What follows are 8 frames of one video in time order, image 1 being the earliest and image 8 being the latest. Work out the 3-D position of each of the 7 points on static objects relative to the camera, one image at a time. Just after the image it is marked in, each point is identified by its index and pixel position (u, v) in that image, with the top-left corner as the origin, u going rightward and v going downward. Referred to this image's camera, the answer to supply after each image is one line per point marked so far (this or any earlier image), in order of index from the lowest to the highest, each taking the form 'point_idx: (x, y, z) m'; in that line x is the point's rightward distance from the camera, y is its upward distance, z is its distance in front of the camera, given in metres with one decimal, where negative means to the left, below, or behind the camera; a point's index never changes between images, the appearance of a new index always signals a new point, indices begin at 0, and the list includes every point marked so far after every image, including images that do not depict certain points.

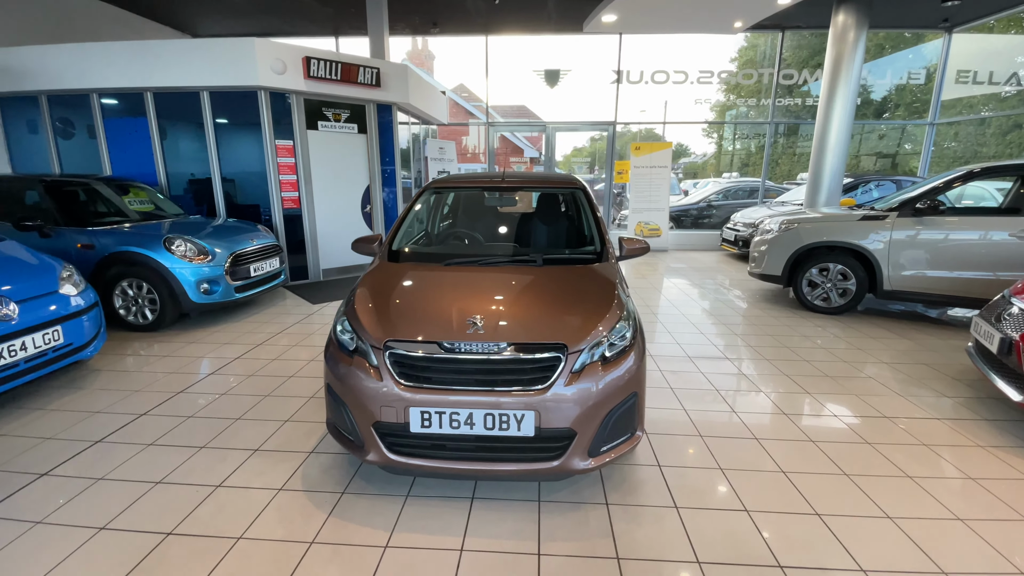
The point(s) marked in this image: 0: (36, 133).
0: (-5.0, +1.7, +5.0) m
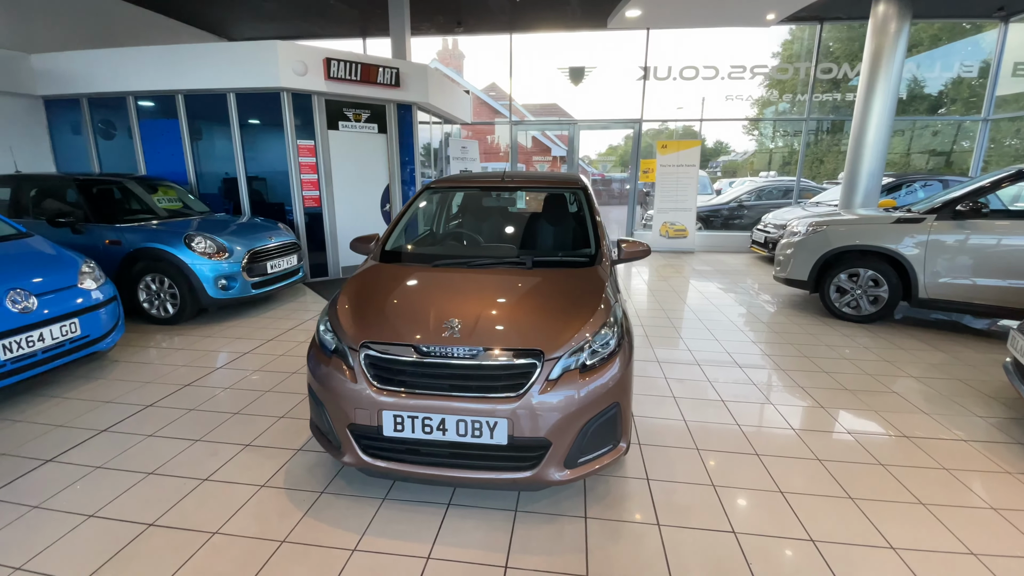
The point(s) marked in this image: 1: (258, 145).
0: (-4.9, +1.7, +5.3) m
1: (-2.8, +1.6, +5.2) m
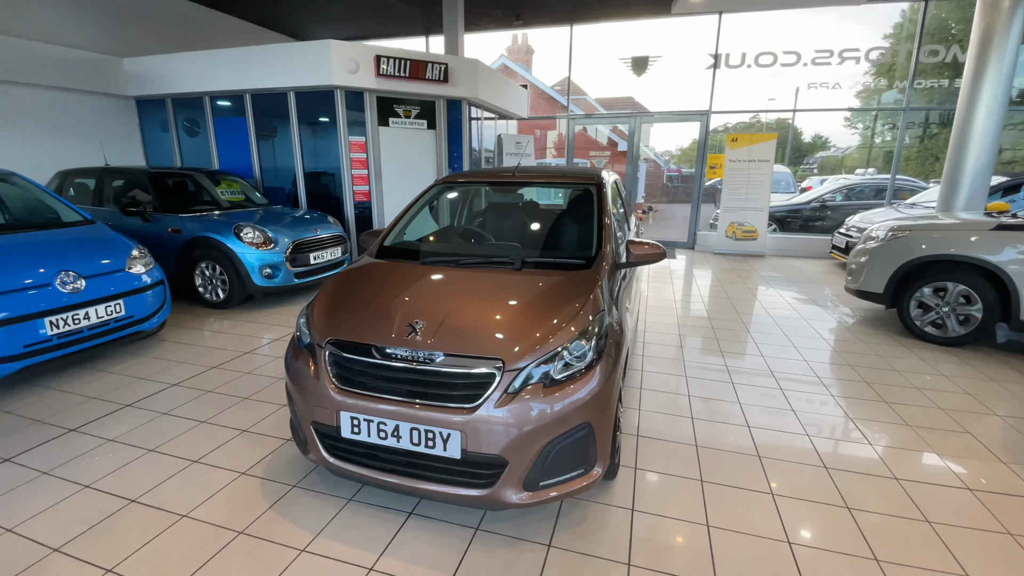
0: (-4.3, +1.9, +5.9) m
1: (-2.3, +1.7, +5.5) m
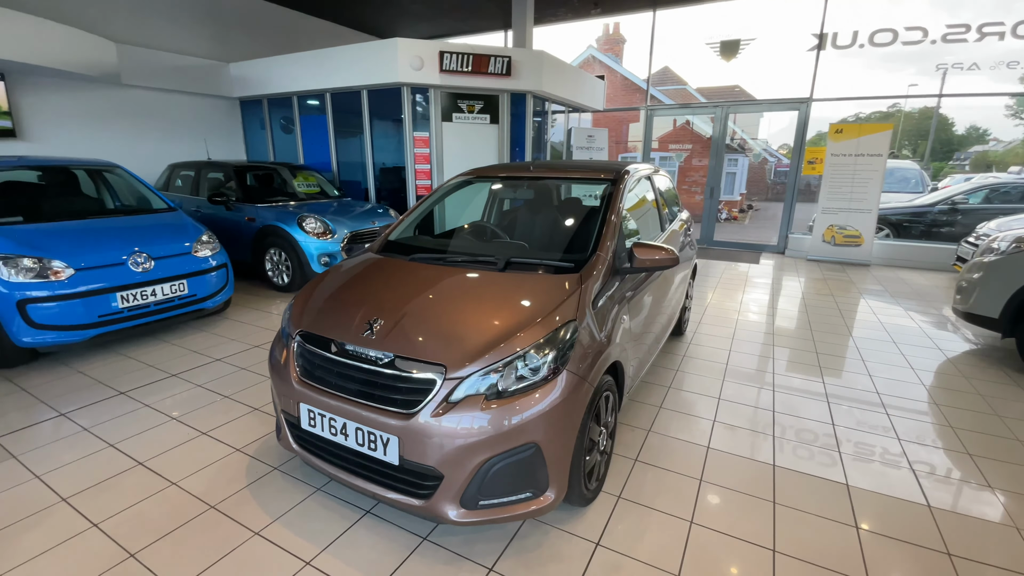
0: (-3.4, +2.2, +6.5) m
1: (-1.5, +1.8, +5.7) m
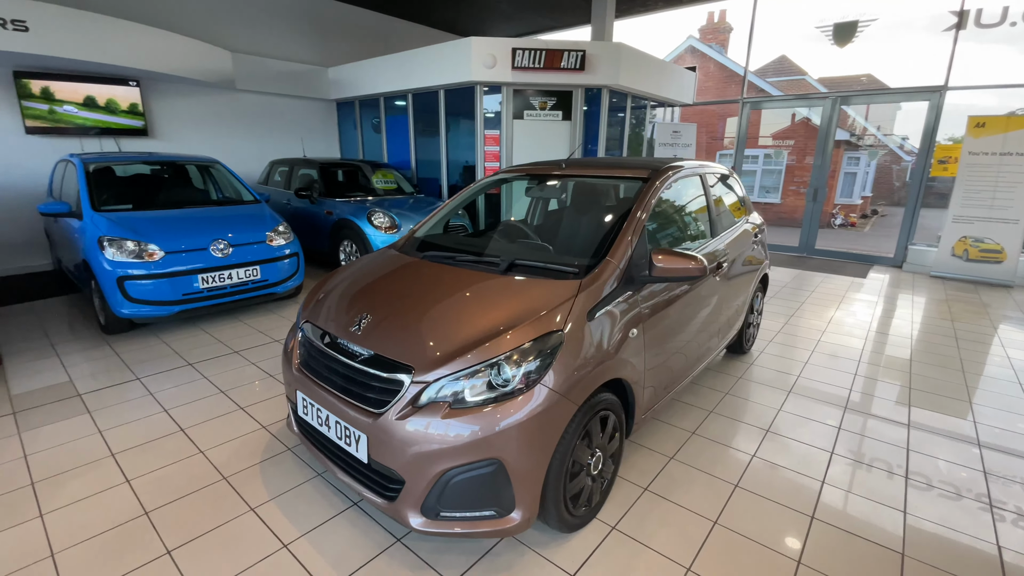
0: (-2.3, +2.4, +7.0) m
1: (-0.7, +1.9, +5.8) m
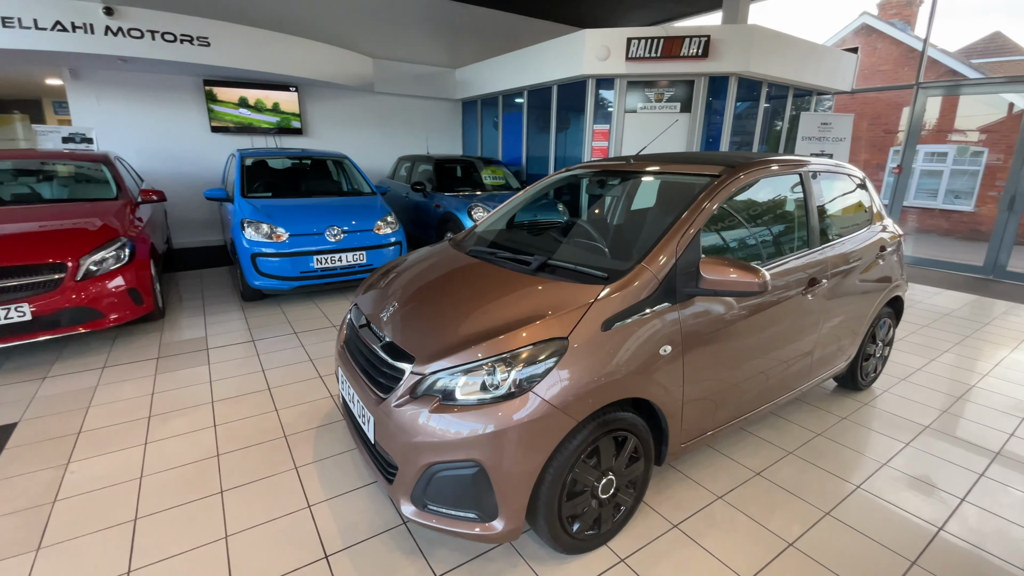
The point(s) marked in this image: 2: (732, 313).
0: (-0.6, +2.5, +7.3) m
1: (+0.7, +1.9, +5.8) m
2: (+0.9, -0.1, +1.9) m
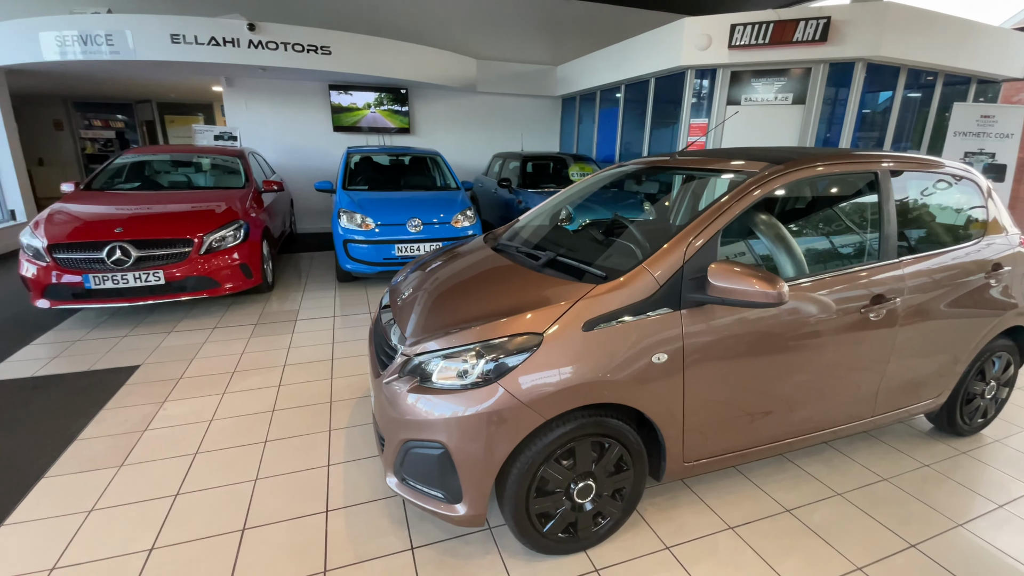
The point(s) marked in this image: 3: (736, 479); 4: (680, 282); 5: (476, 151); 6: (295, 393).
0: (+0.9, +2.5, +7.3) m
1: (+1.7, +1.9, +5.5) m
2: (+0.9, -0.1, +1.7) m
3: (+0.9, -0.8, +2.0) m
4: (+0.6, 0.0, +1.6) m
5: (-0.5, +2.1, +7.3) m
6: (-1.2, -0.6, +2.6) m
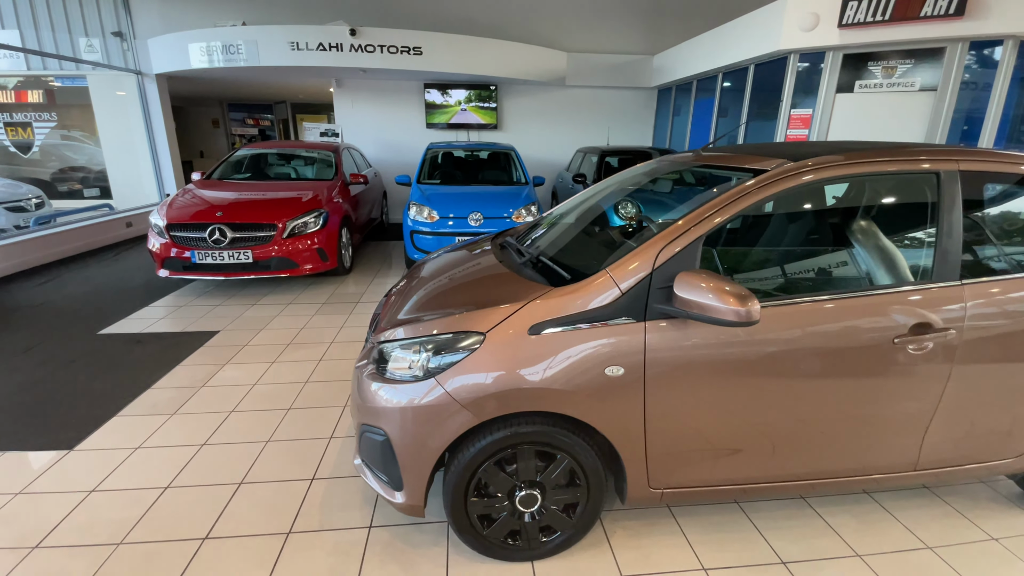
0: (+2.2, +2.5, +6.9) m
1: (+2.6, +1.7, +4.9) m
2: (+0.8, -0.2, +1.5) m
3: (+0.8, -0.8, +1.8) m
4: (+0.4, 0.0, +1.4) m
5: (+0.8, +2.1, +7.2) m
6: (-1.1, -0.5, +2.8) m
